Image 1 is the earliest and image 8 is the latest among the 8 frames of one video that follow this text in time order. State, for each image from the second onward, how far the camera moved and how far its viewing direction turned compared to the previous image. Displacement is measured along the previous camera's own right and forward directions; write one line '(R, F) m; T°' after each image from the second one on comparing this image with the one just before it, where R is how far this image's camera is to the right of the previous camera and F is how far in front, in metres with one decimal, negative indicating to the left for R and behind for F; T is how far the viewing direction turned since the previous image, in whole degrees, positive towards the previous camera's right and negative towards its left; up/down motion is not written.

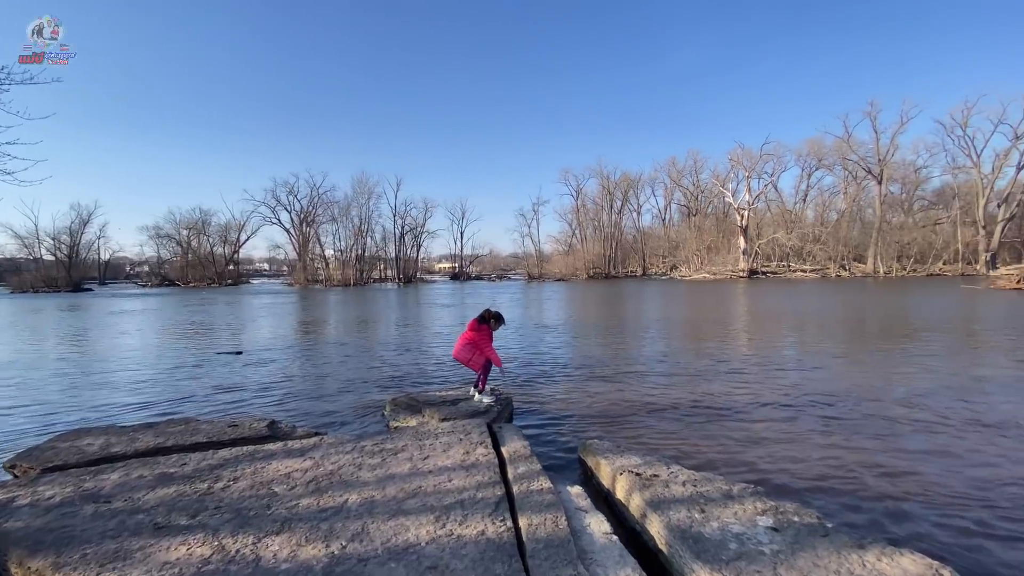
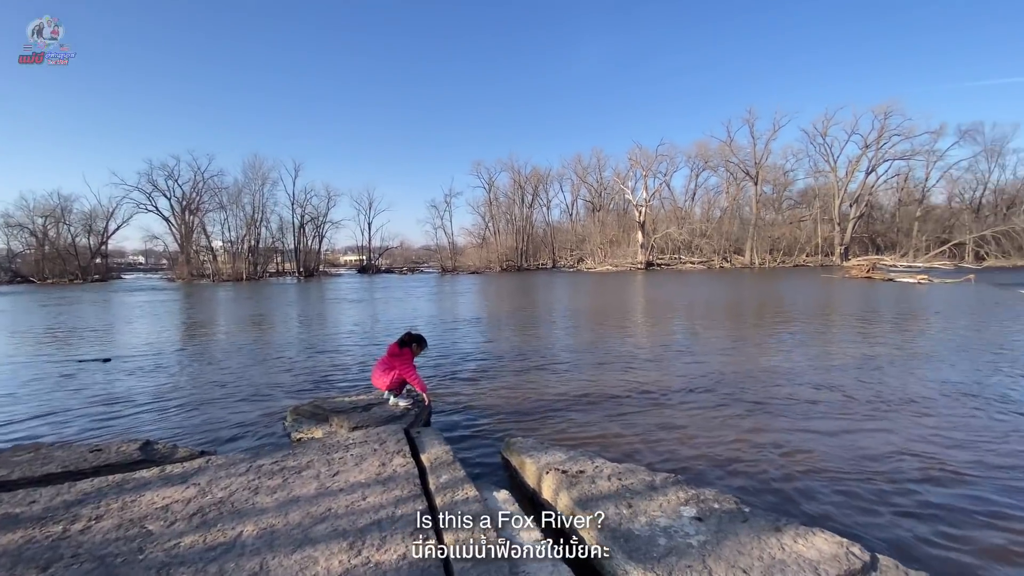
(-0.1, +0.3) m; +11°
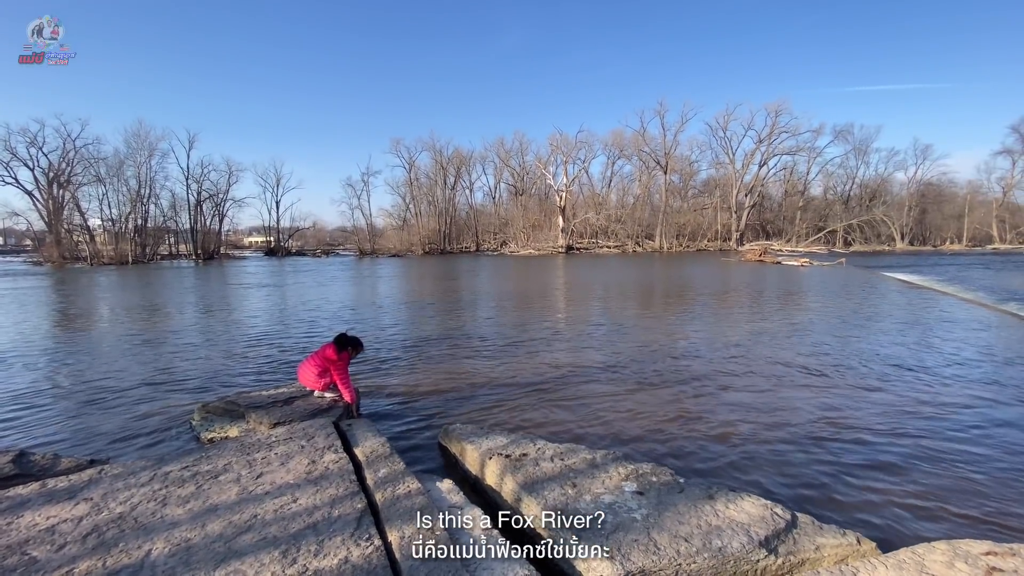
(-0.1, +0.1) m; +9°
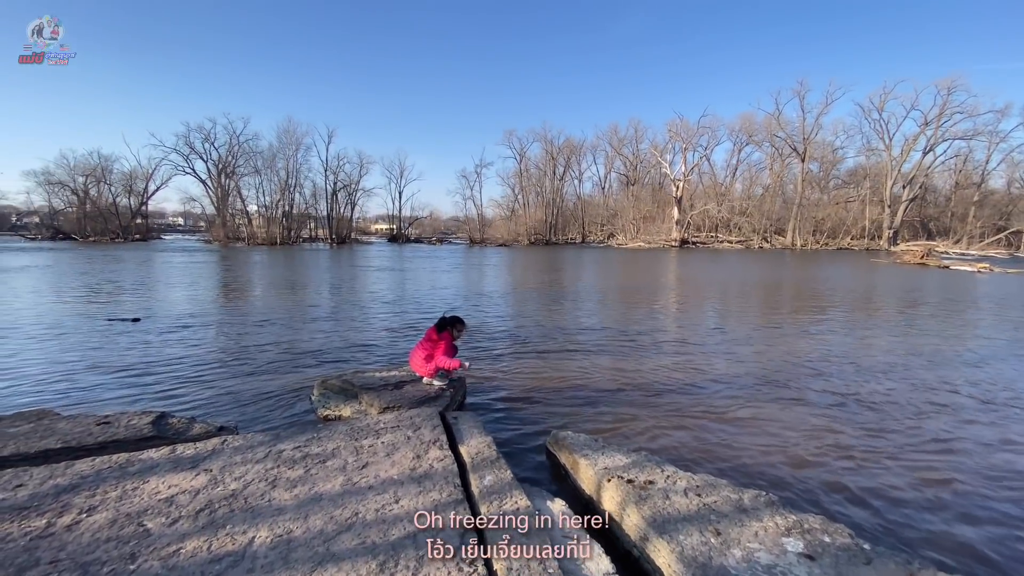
(-0.2, +0.5) m; -12°
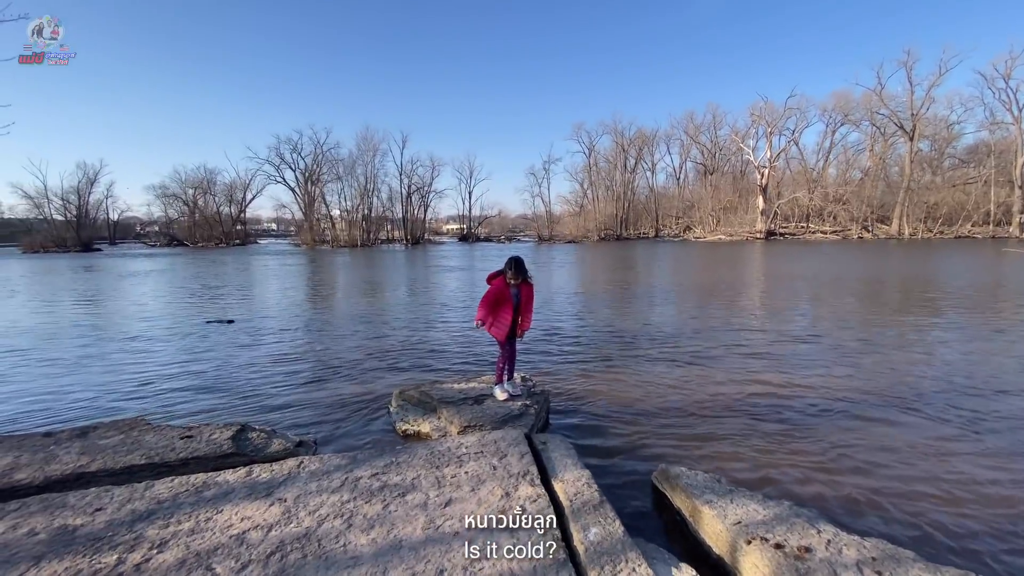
(-0.2, +0.5) m; -8°
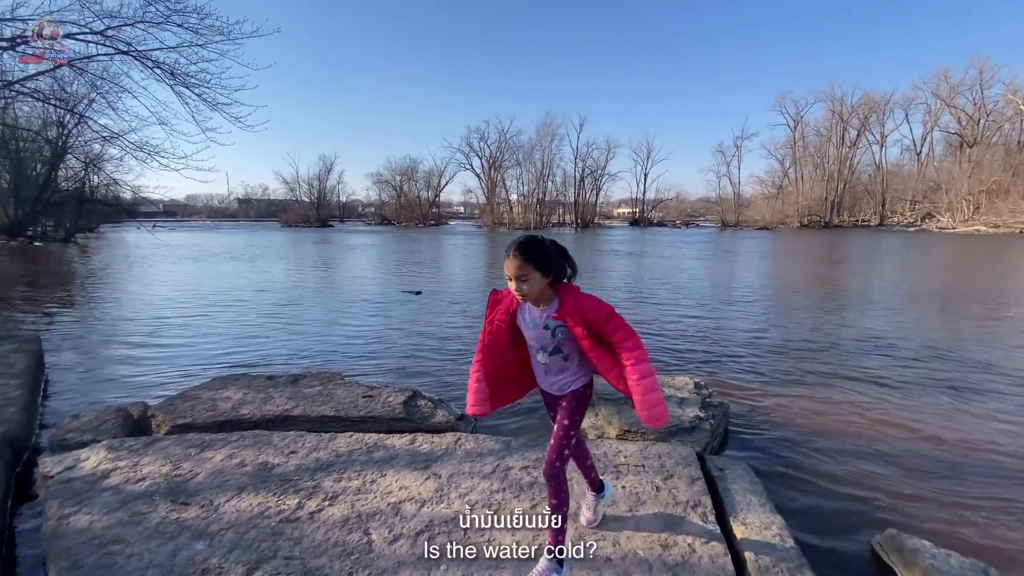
(0.0, +0.4) m; -20°
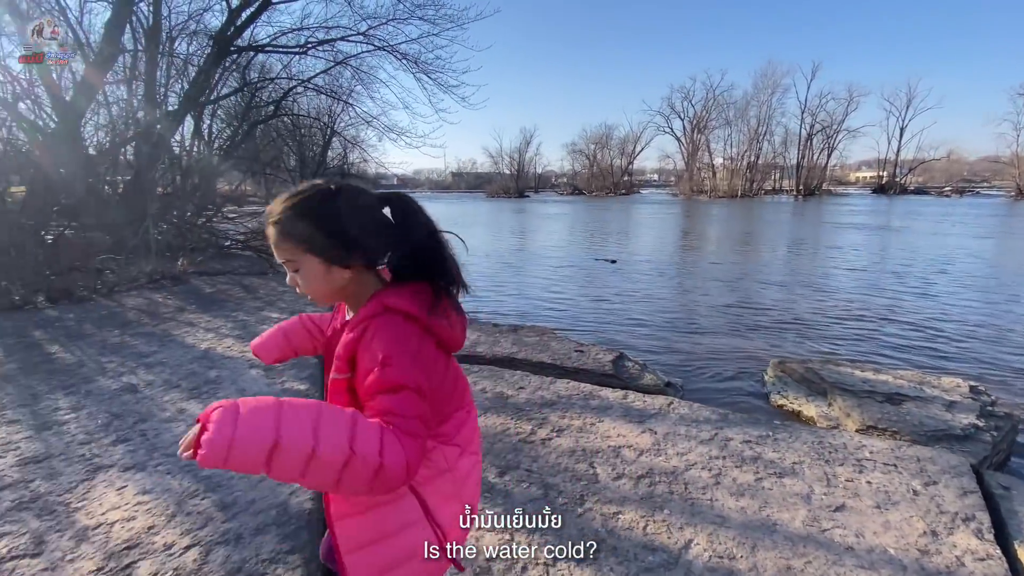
(-0.3, -0.2) m; -22°
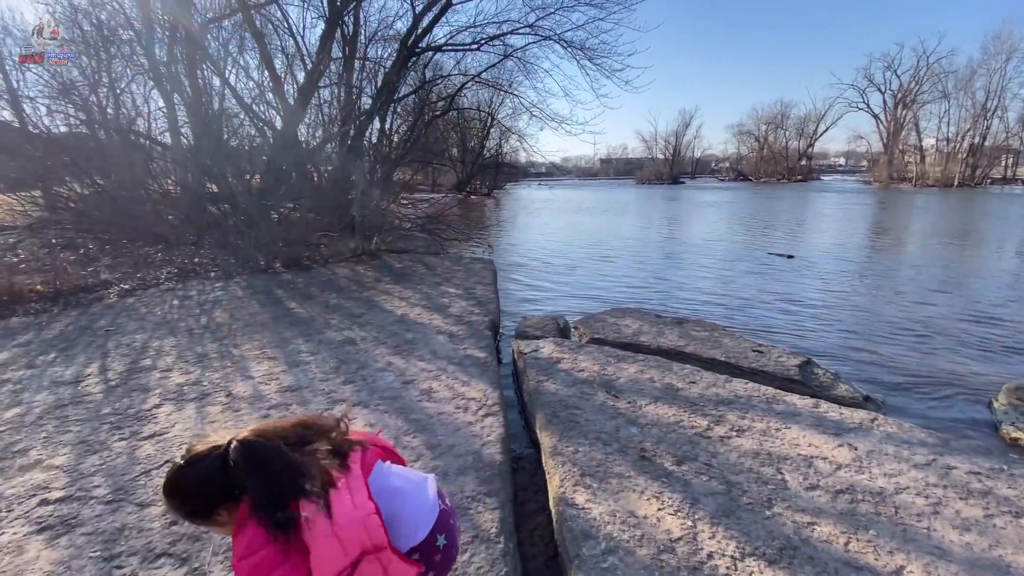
(-0.3, -0.2) m; -17°
